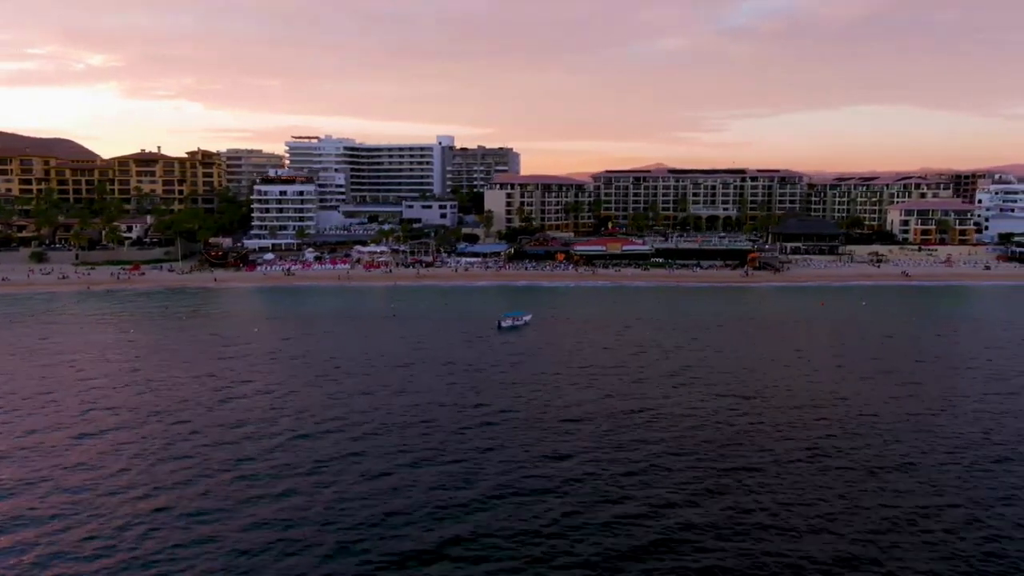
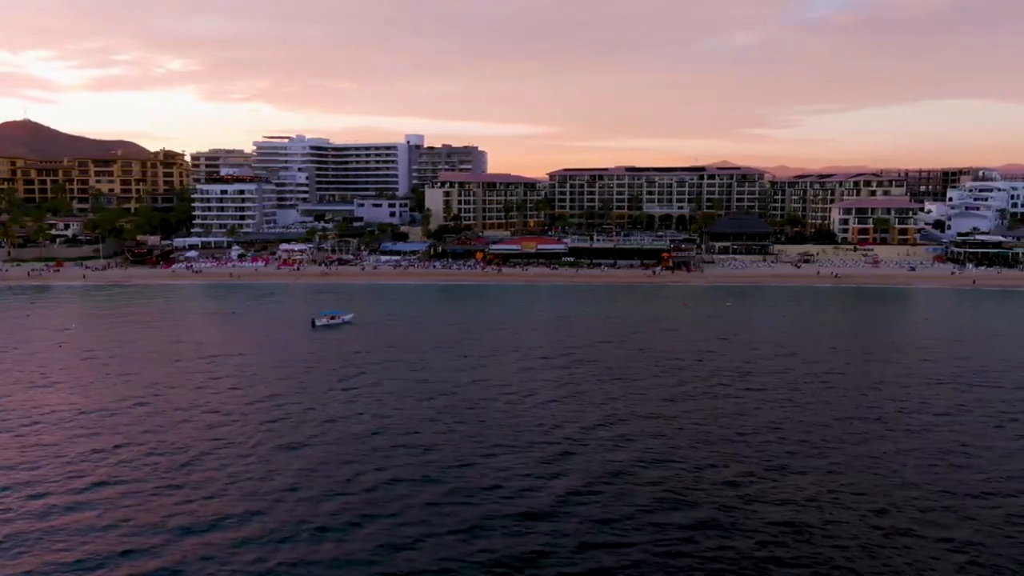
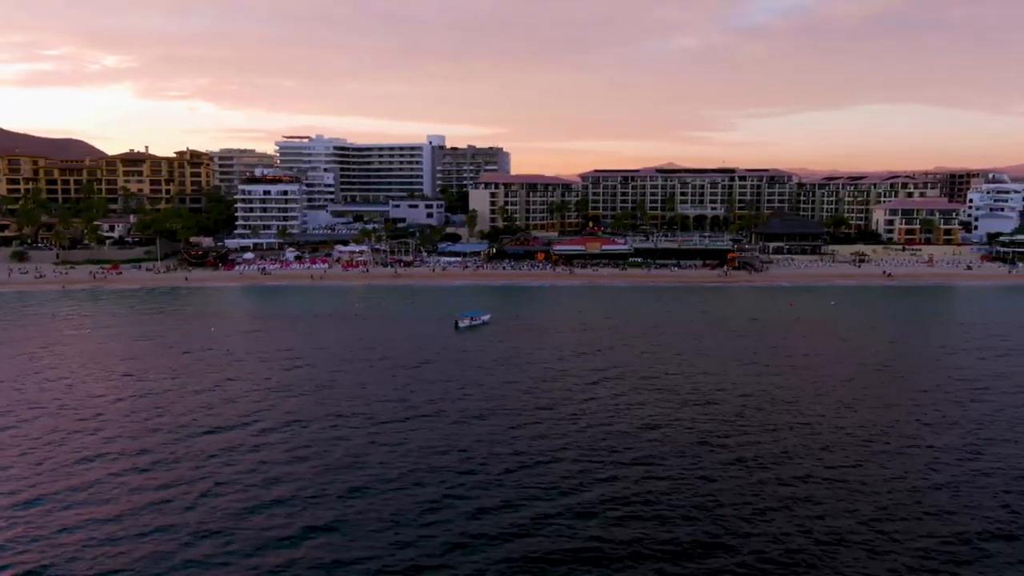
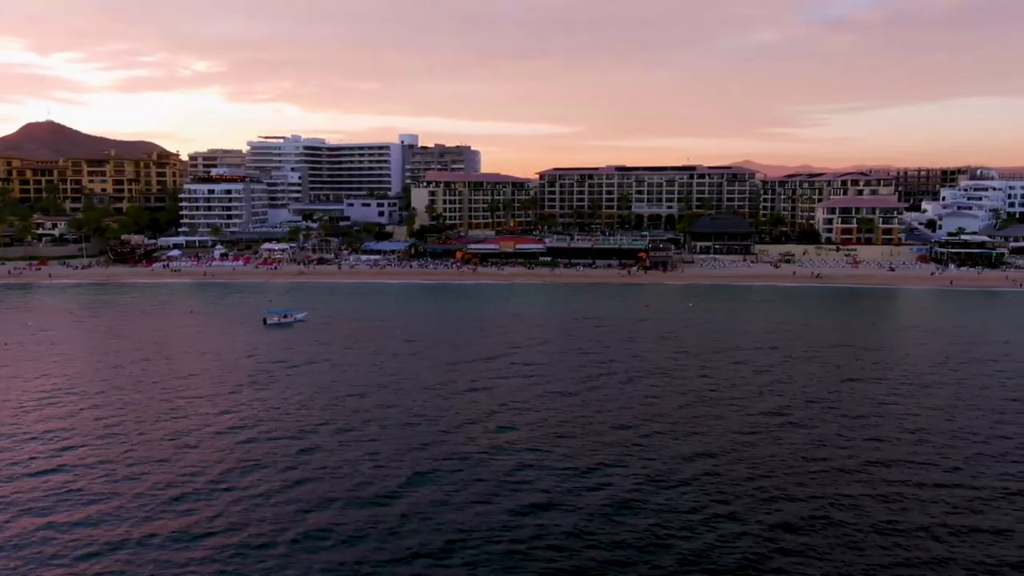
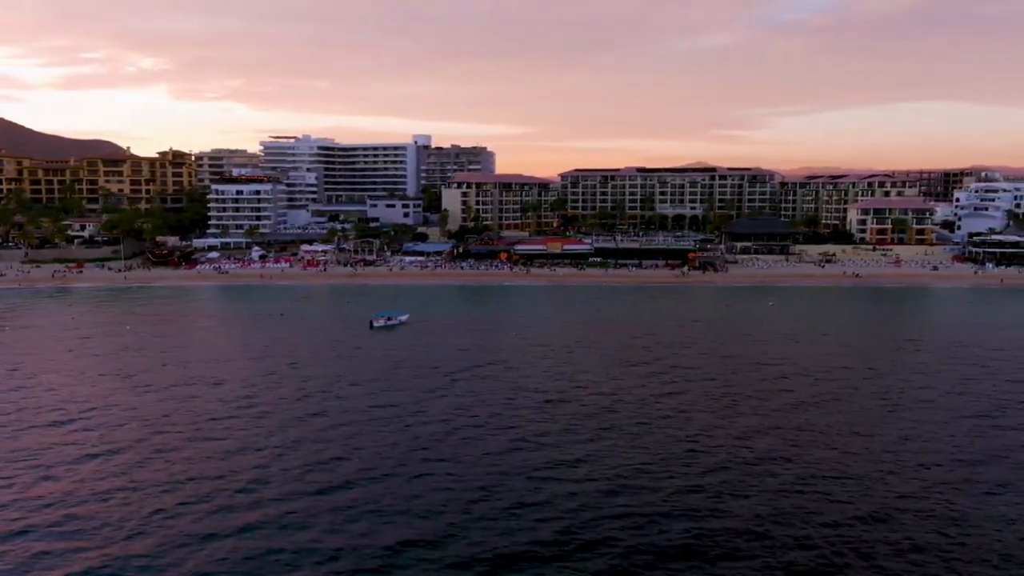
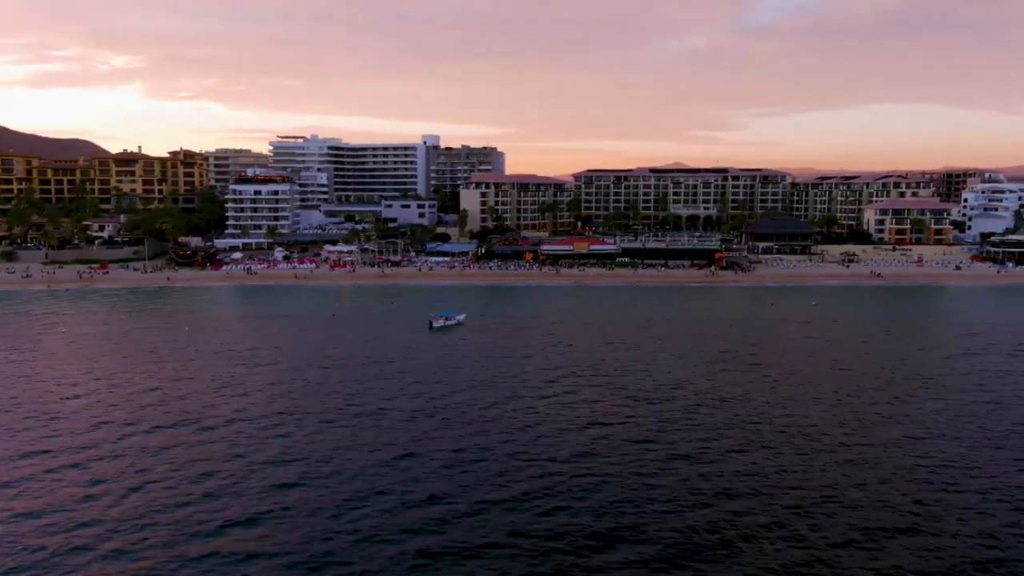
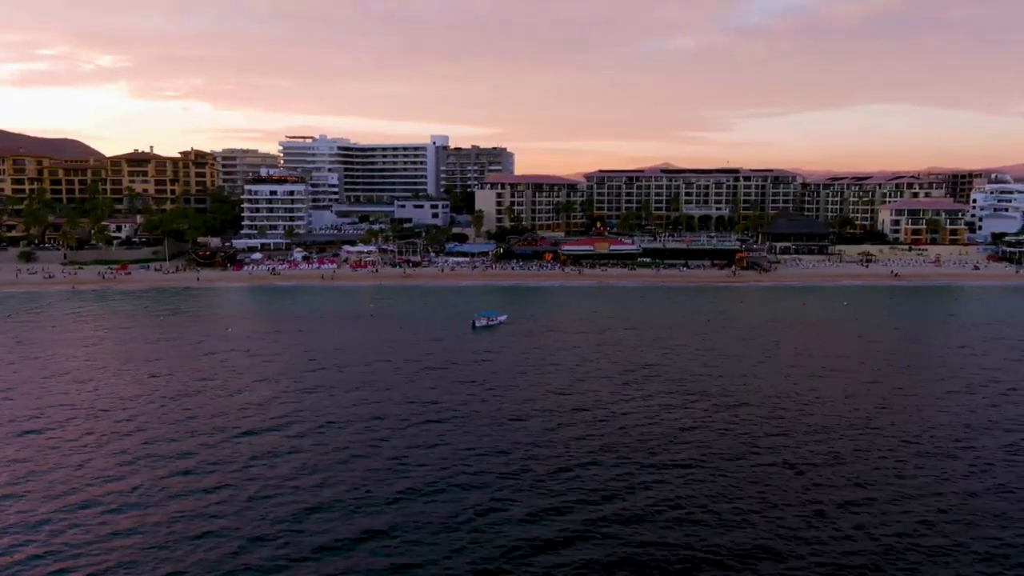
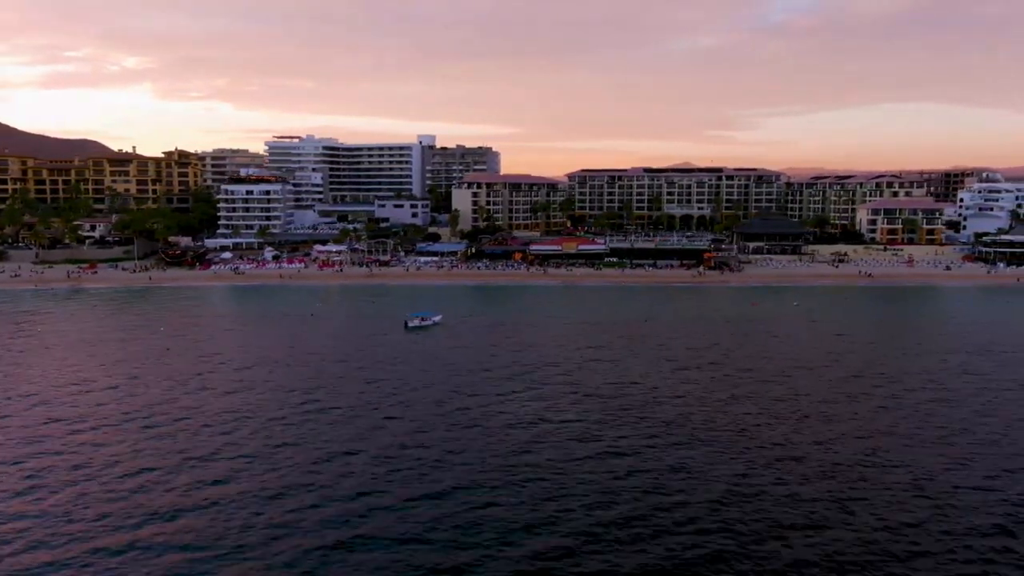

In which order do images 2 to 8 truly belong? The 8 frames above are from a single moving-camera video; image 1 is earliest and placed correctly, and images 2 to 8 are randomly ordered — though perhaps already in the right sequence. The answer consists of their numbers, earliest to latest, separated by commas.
7, 3, 6, 8, 5, 2, 4
